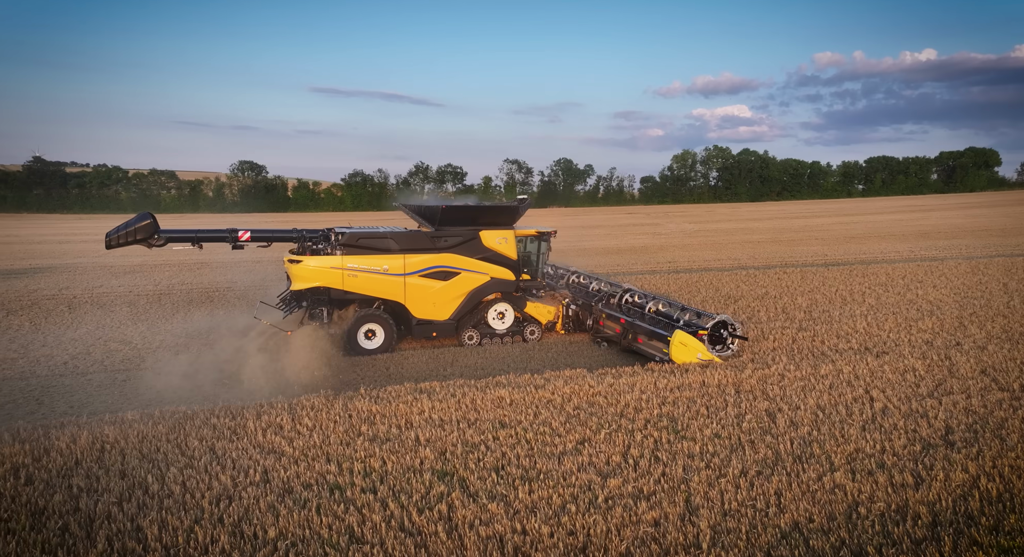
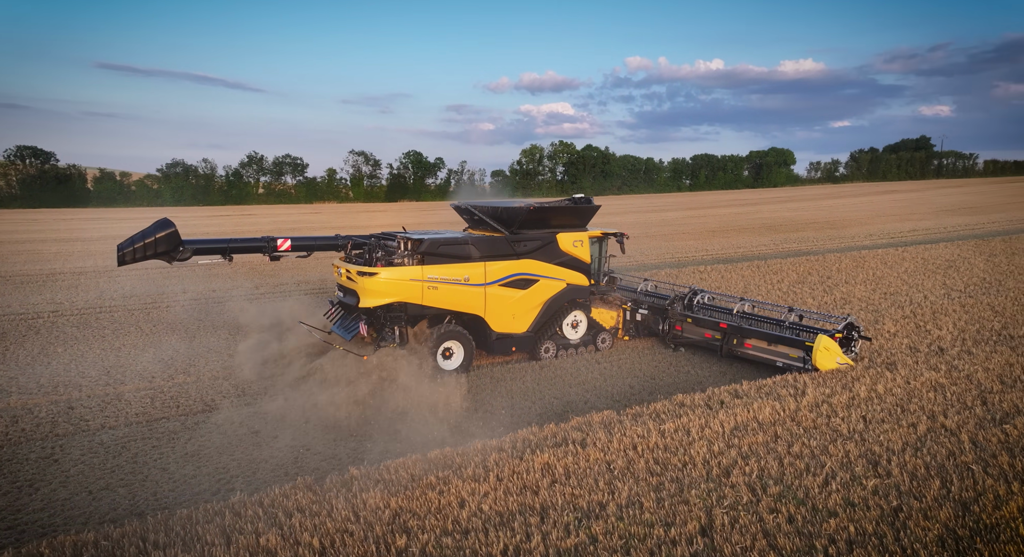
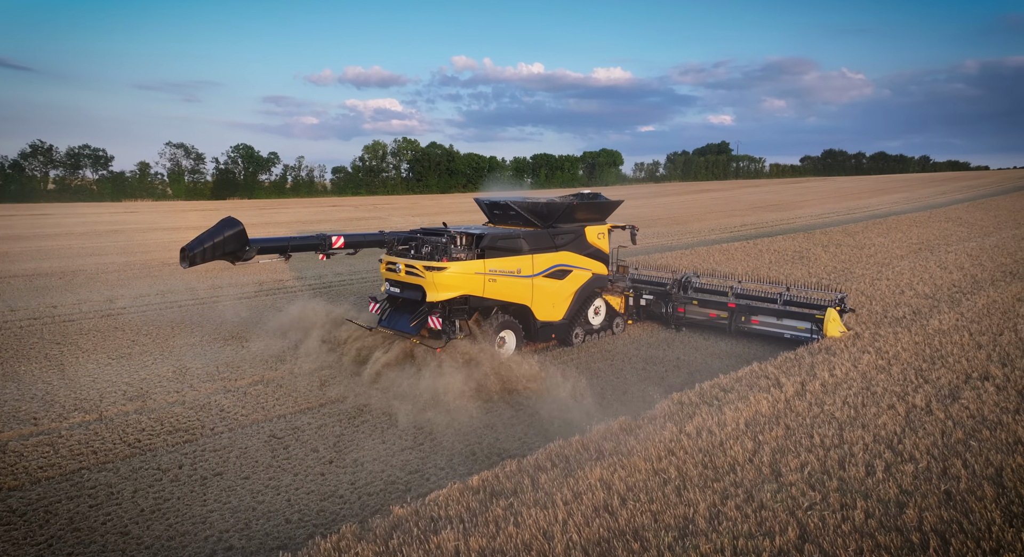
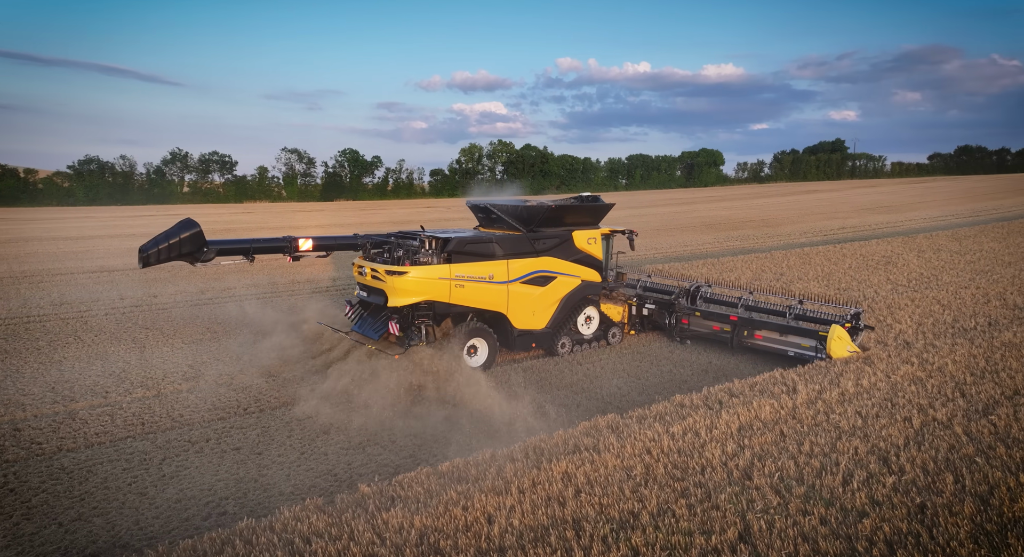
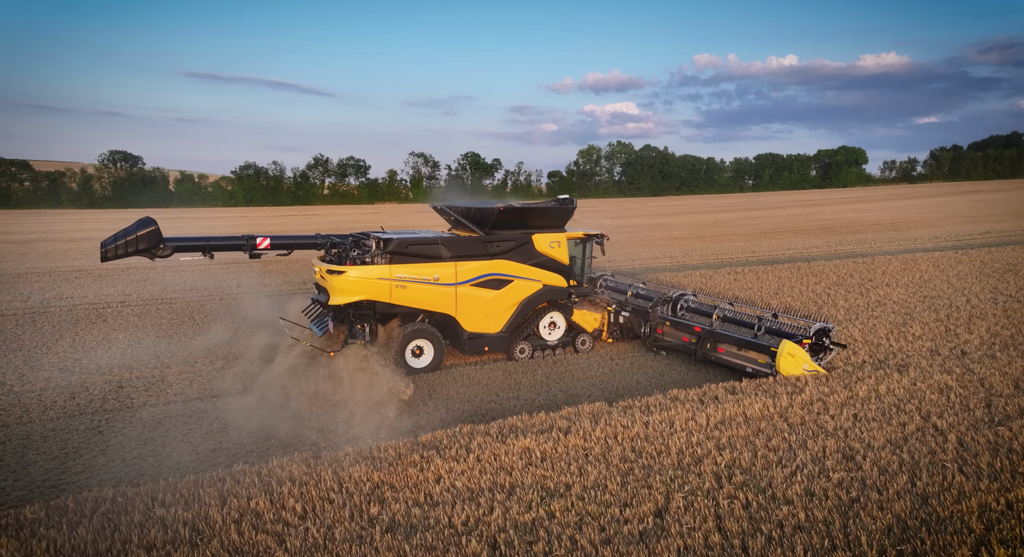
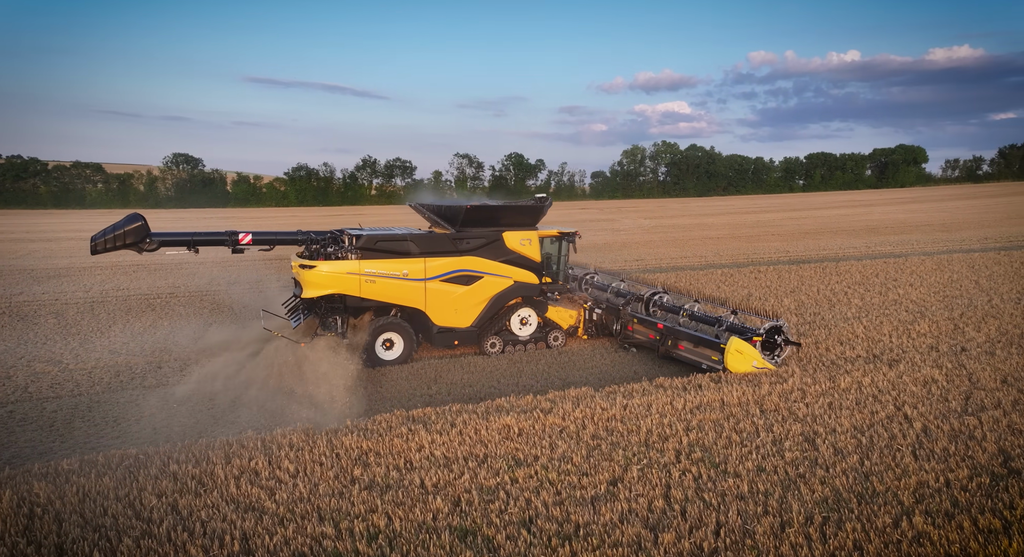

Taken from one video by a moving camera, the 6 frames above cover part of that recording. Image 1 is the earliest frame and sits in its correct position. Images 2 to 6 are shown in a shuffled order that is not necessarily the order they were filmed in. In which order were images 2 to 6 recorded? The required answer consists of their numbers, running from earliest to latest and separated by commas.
6, 5, 2, 4, 3
